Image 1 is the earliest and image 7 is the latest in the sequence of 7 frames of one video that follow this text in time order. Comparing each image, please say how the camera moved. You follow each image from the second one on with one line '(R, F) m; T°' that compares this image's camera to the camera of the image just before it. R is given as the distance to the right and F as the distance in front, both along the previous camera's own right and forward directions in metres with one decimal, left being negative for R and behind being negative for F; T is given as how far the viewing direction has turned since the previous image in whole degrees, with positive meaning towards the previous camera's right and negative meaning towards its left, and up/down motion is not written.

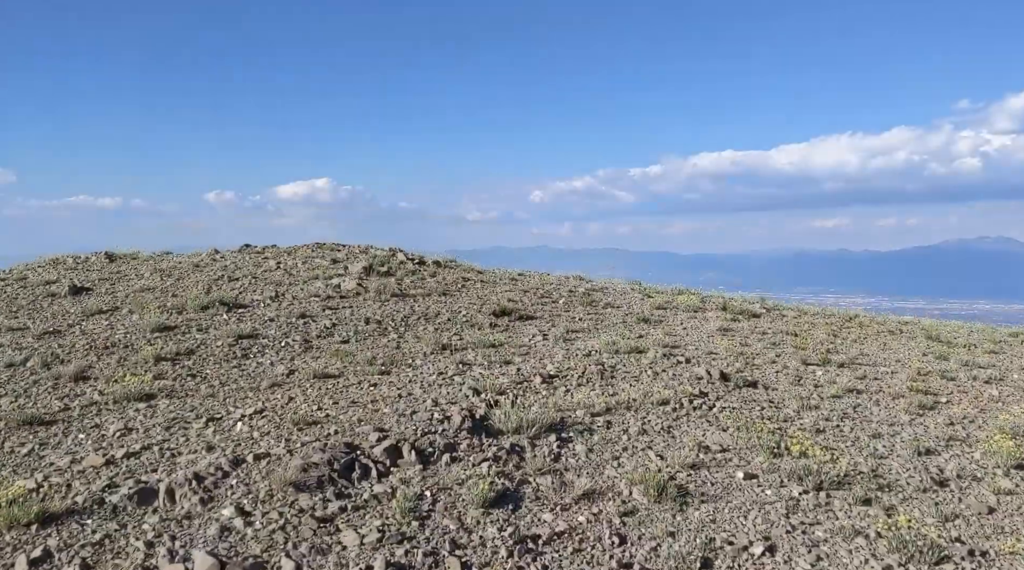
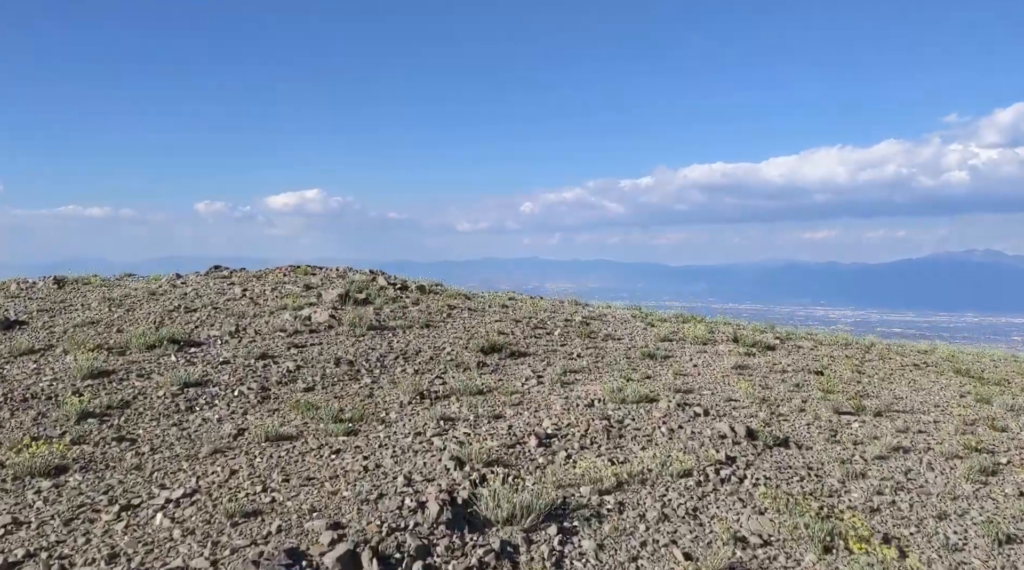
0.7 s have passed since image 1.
(0.0, +1.5) m; +1°
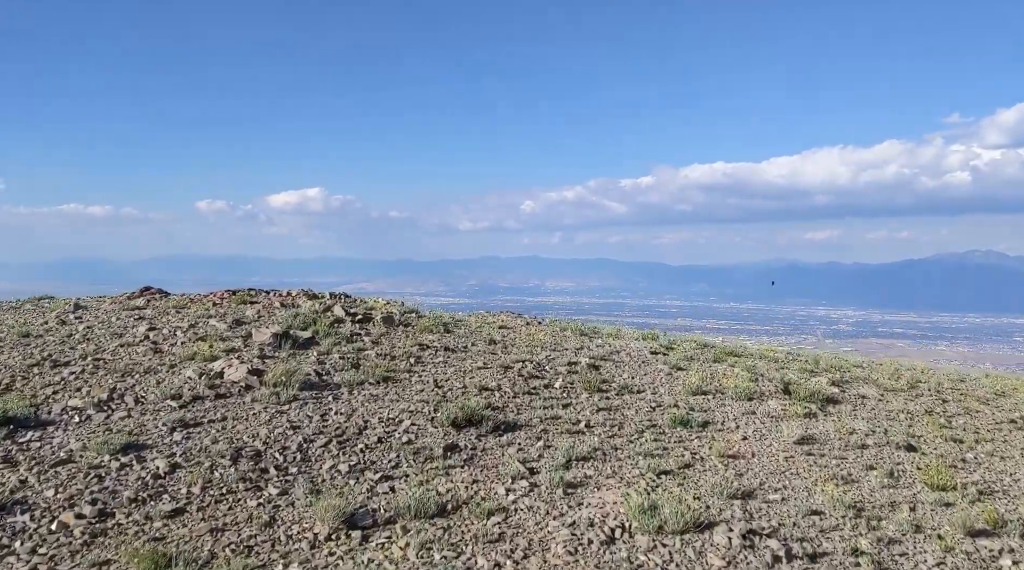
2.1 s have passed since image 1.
(+0.2, +3.5) m; 0°
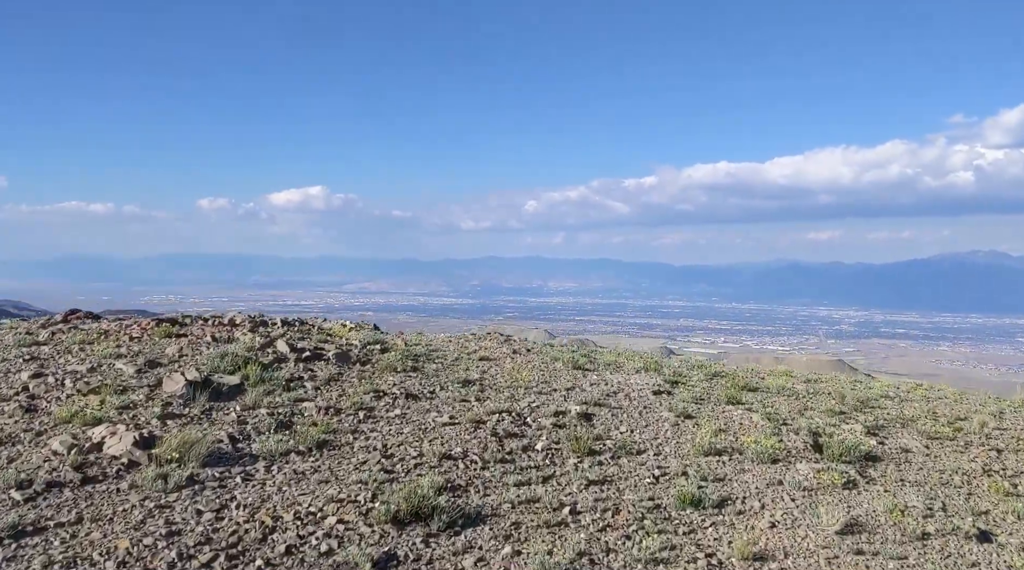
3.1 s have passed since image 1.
(+0.3, +2.2) m; 0°
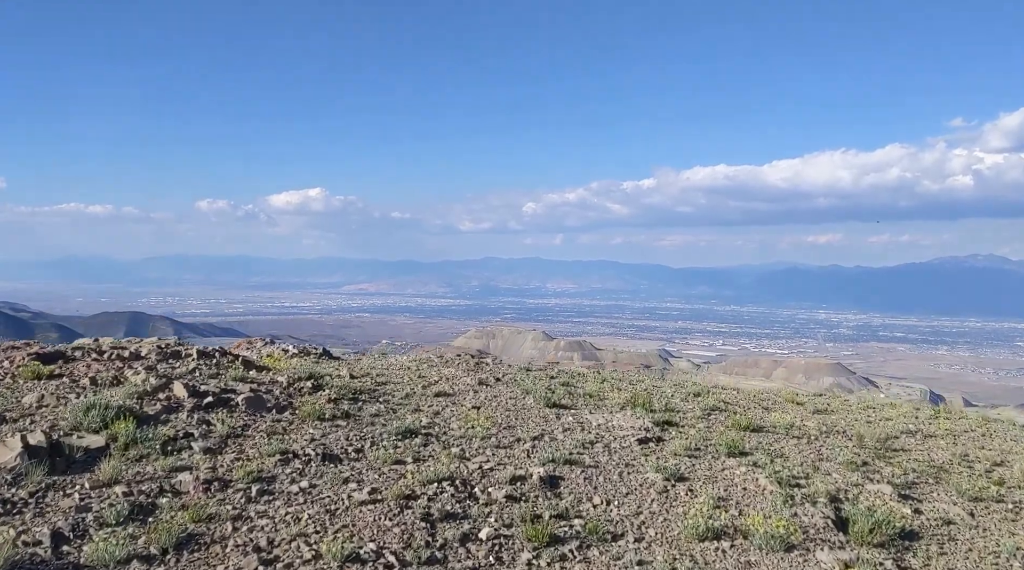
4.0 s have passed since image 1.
(+0.5, +2.1) m; 0°
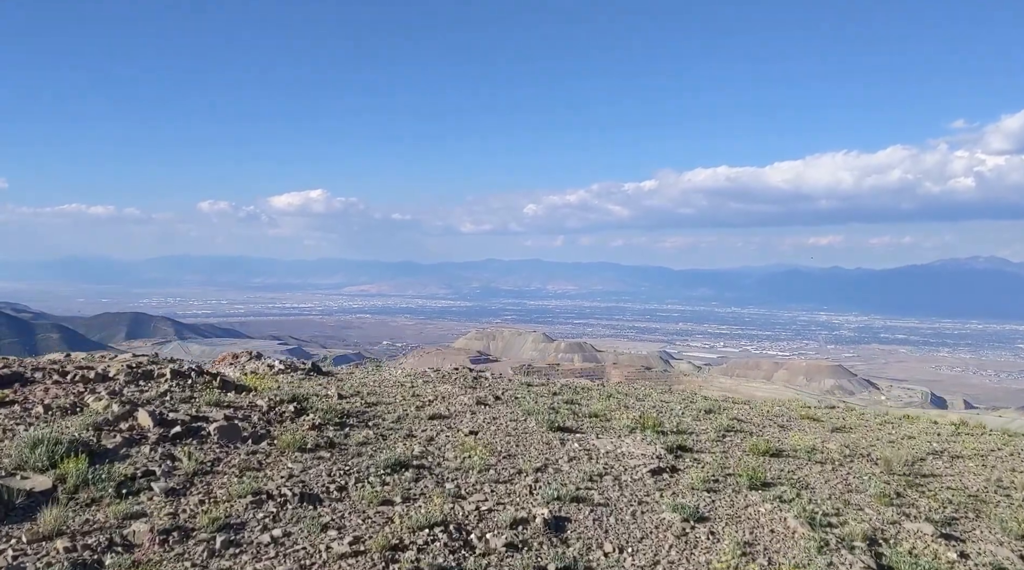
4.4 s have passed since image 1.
(0.0, +0.1) m; 0°
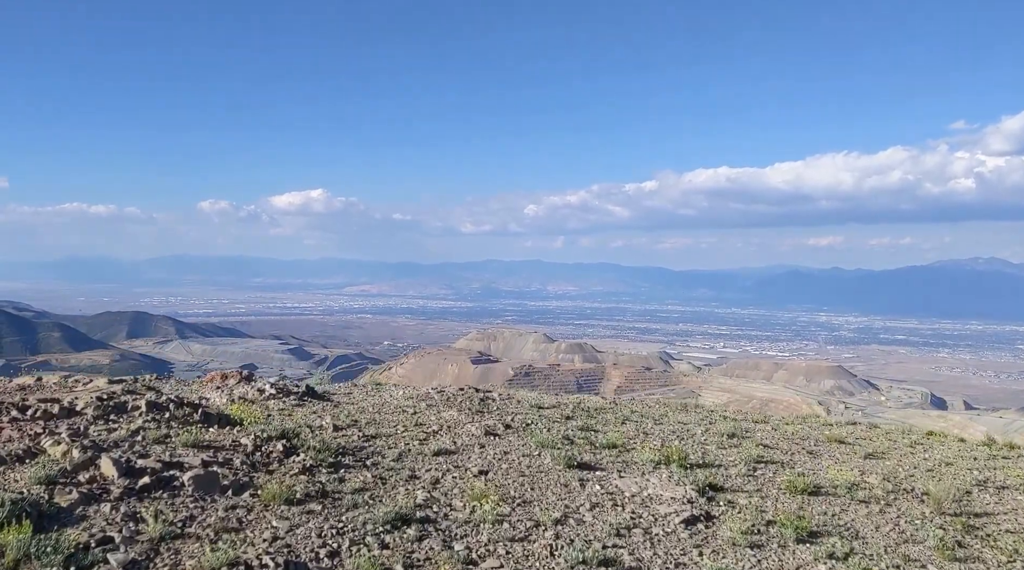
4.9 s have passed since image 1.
(-0.1, -2.8) m; 0°
